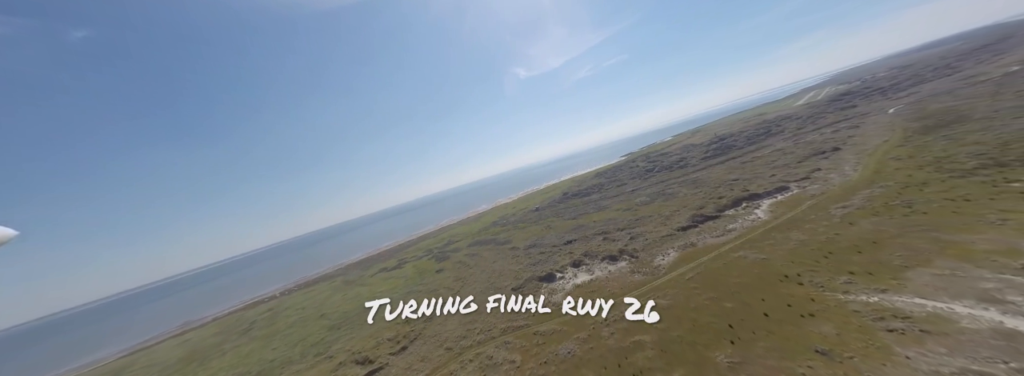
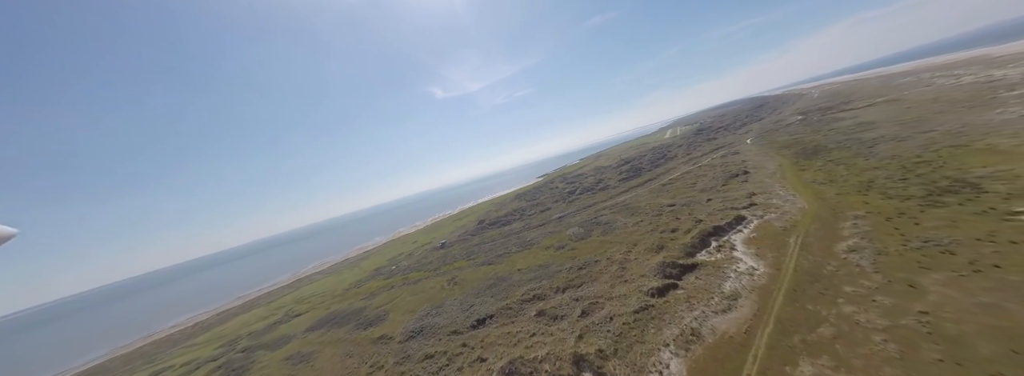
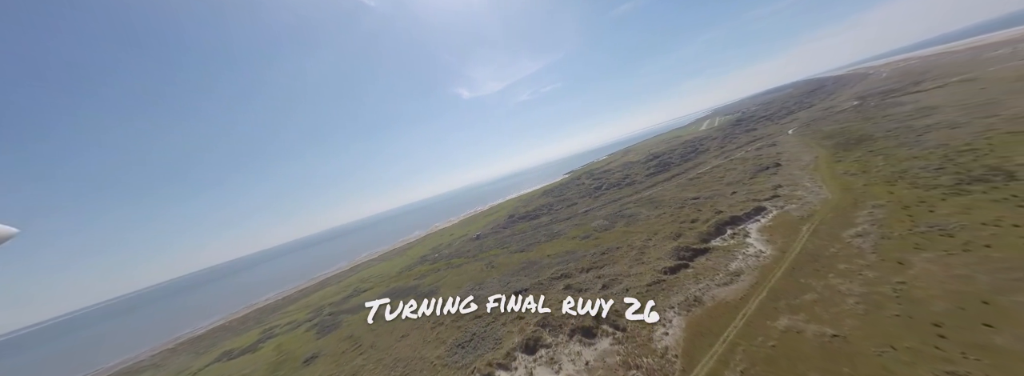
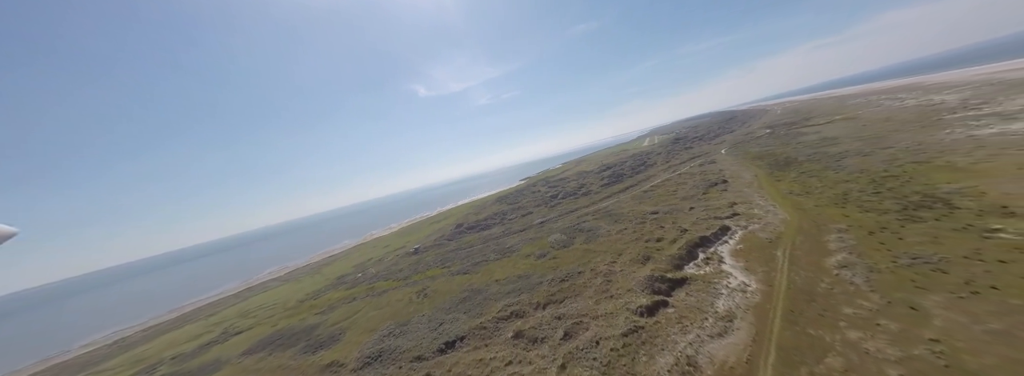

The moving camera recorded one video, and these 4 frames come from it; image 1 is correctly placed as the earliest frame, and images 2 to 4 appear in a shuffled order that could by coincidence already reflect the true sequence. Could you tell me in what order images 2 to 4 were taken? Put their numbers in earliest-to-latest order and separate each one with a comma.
3, 2, 4
